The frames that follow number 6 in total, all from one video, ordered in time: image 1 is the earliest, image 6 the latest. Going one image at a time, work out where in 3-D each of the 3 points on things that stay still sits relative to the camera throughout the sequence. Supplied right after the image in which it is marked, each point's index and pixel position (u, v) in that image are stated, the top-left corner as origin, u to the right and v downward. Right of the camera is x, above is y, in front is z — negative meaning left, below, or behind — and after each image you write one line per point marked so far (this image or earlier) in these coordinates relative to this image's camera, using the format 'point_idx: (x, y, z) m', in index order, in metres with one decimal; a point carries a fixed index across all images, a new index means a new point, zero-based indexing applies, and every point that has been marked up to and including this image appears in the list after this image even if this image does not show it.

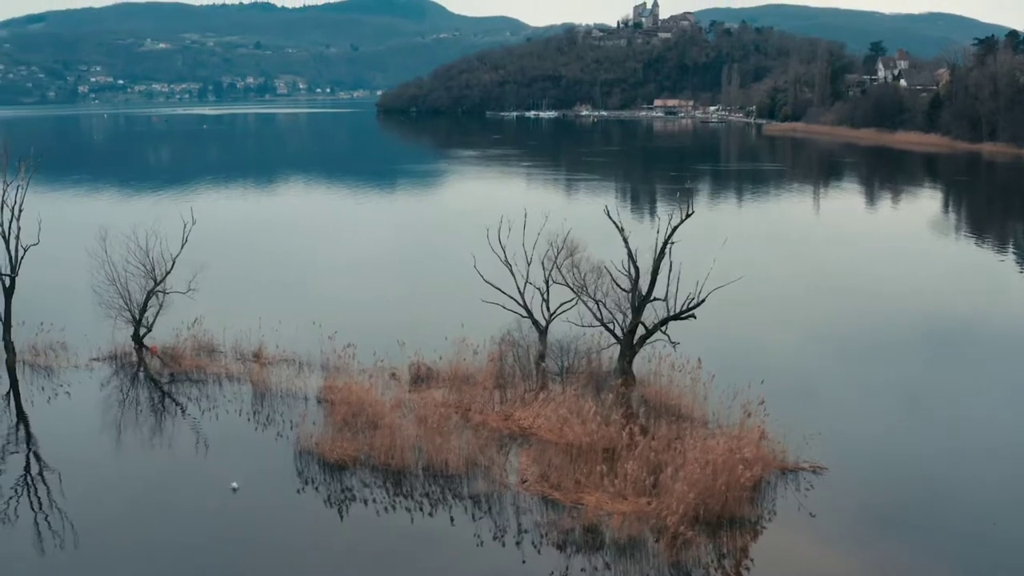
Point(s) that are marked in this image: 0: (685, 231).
0: (+1.6, +0.6, +19.2) m
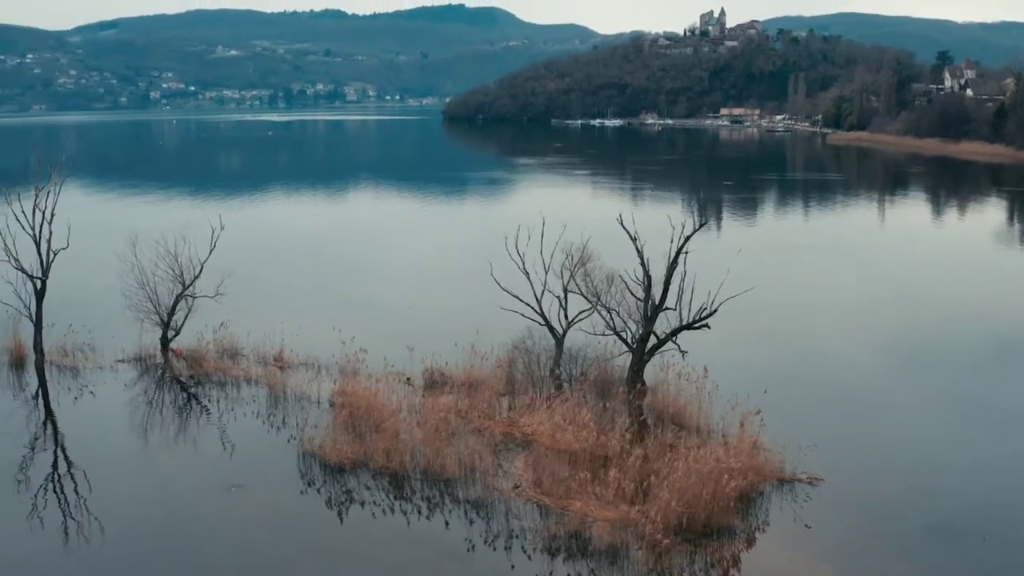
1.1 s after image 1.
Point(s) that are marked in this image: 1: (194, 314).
0: (+2.2, +0.5, +19.1) m
1: (-2.4, -0.2, +13.2) m
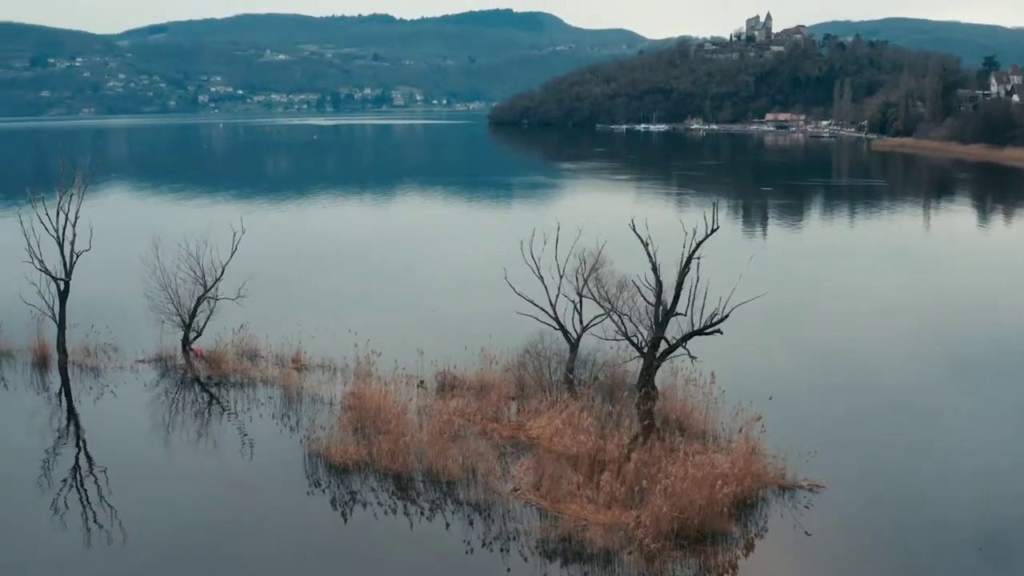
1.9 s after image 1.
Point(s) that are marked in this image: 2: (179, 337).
0: (+2.7, +0.4, +19.1) m
1: (-2.2, -0.2, +13.3) m
2: (-2.1, -0.3, +11.6) m
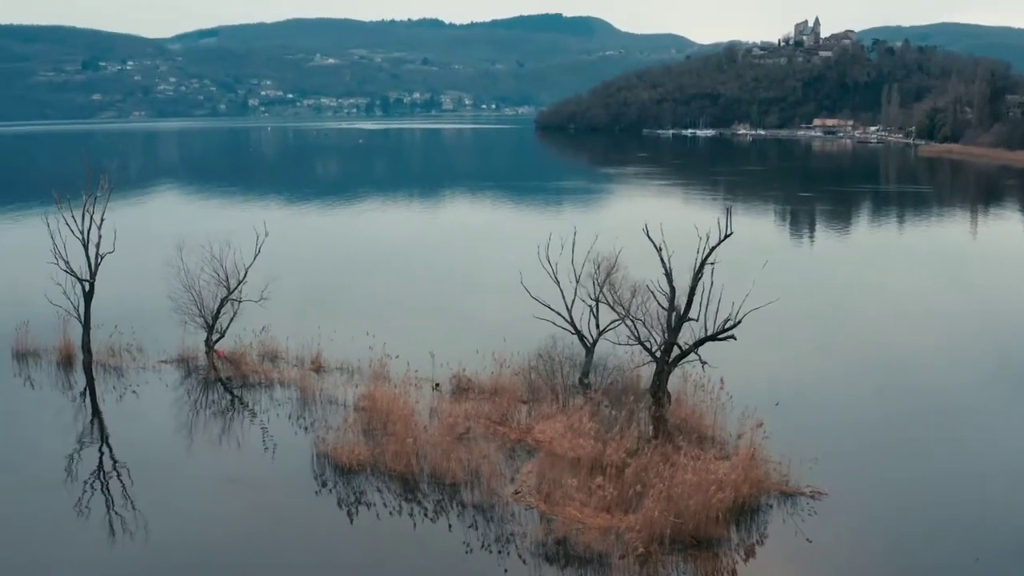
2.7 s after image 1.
0: (+3.1, +0.4, +19.0) m
1: (-1.9, -0.2, +13.4) m
2: (-2.0, -0.3, +11.7) m
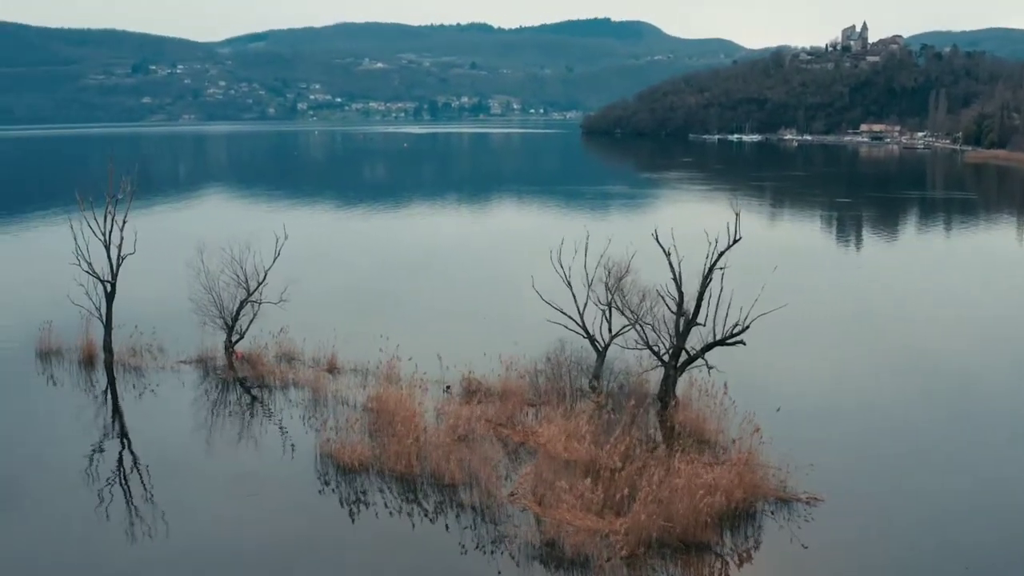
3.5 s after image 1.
0: (+3.6, +0.3, +18.9) m
1: (-1.7, -0.2, +13.5) m
2: (-1.8, -0.3, +11.8) m
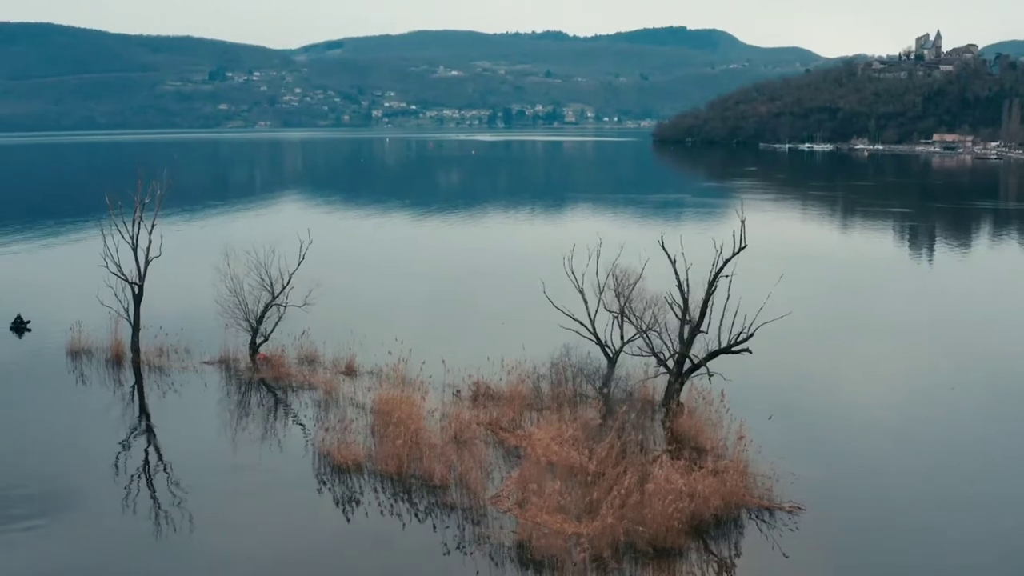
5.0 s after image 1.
0: (+4.2, +0.2, +18.7) m
1: (-1.4, -0.3, +13.7) m
2: (-1.6, -0.4, +12.0) m
